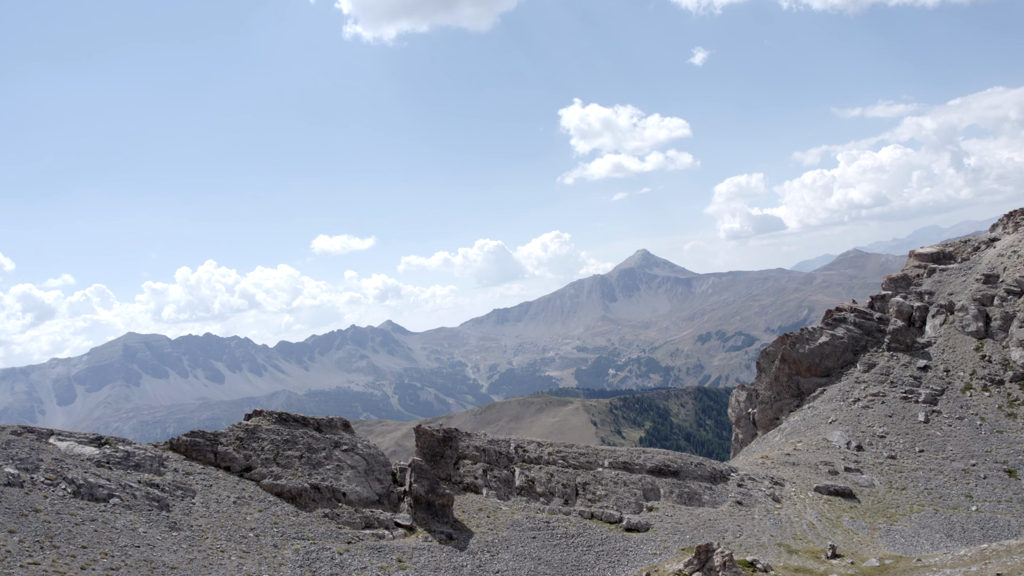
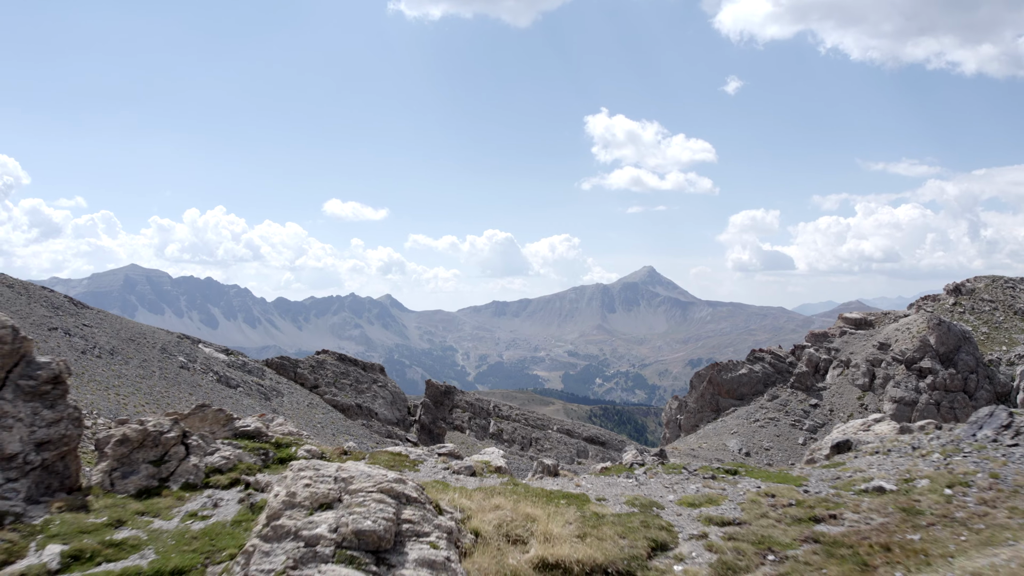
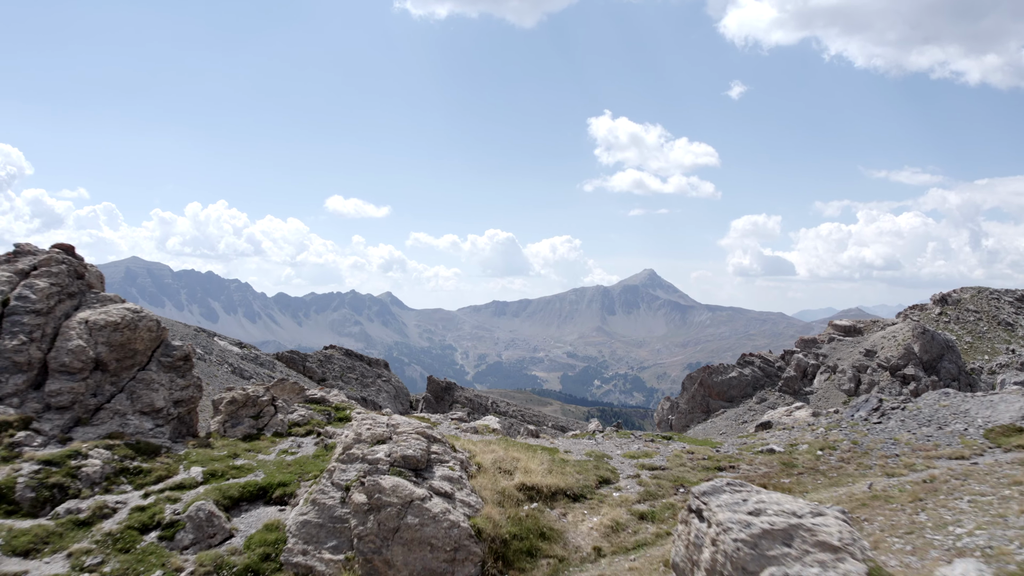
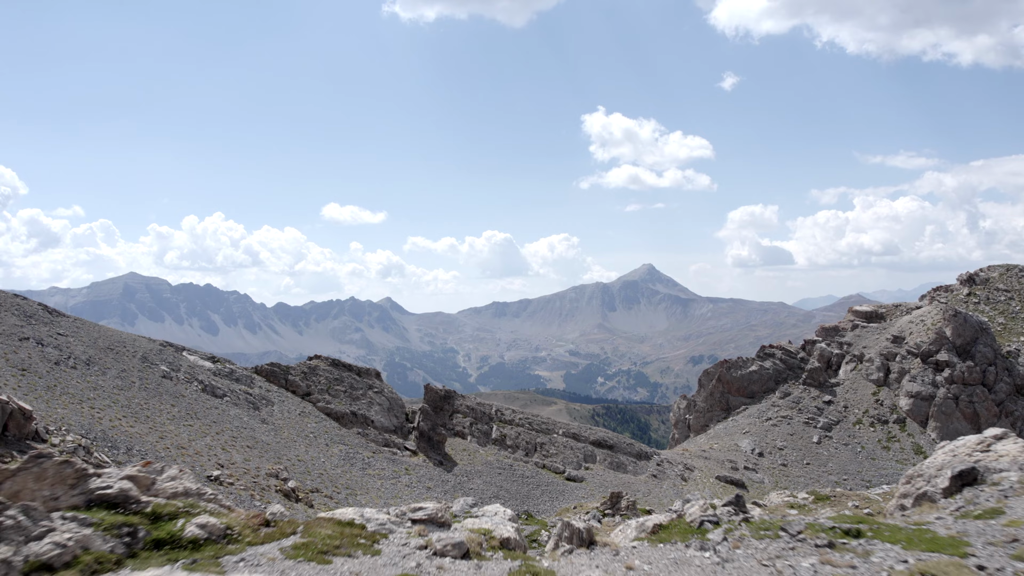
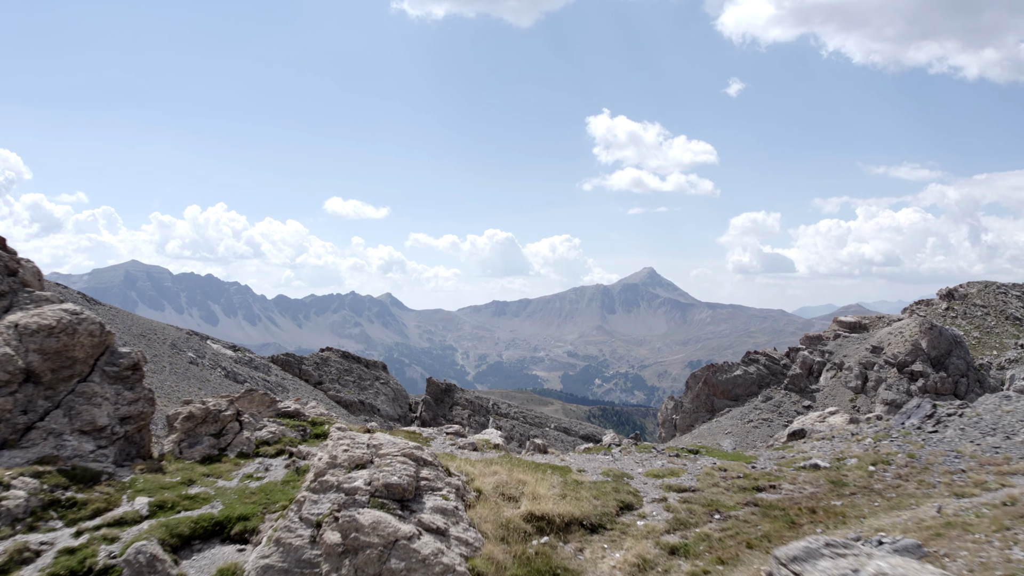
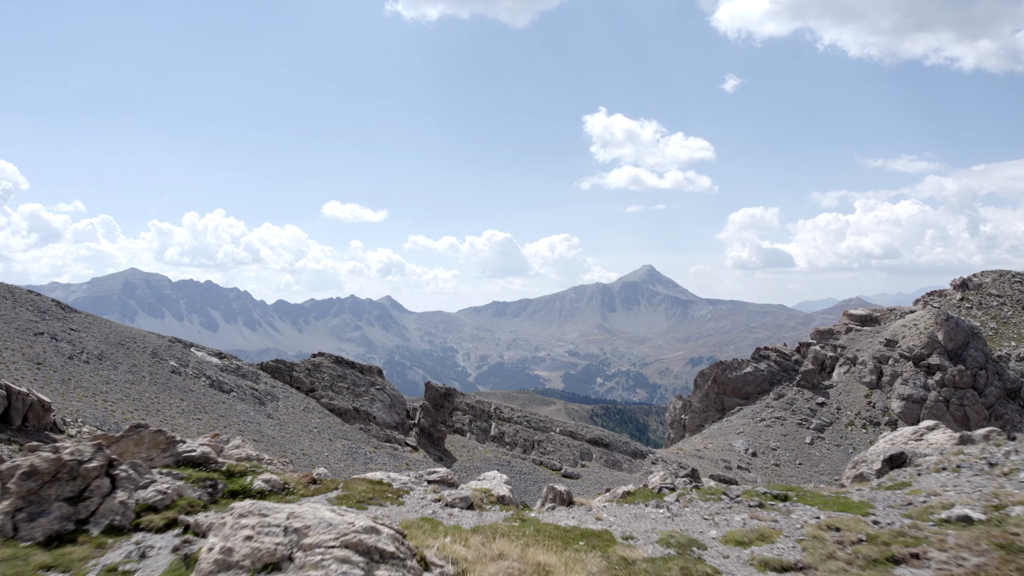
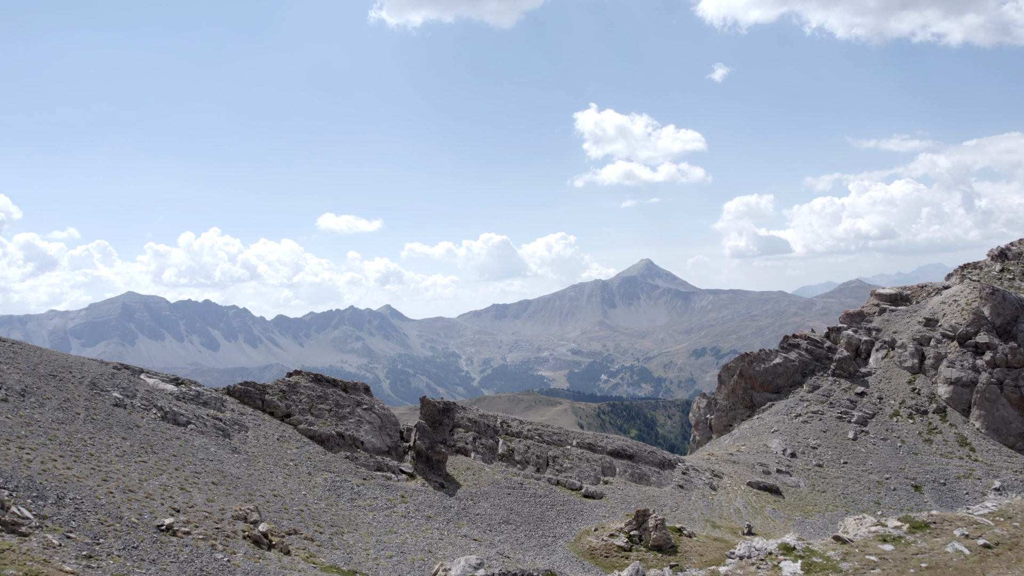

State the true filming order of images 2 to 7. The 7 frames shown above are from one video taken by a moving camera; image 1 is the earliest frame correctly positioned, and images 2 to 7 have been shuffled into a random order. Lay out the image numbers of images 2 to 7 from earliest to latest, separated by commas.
7, 4, 6, 2, 5, 3
